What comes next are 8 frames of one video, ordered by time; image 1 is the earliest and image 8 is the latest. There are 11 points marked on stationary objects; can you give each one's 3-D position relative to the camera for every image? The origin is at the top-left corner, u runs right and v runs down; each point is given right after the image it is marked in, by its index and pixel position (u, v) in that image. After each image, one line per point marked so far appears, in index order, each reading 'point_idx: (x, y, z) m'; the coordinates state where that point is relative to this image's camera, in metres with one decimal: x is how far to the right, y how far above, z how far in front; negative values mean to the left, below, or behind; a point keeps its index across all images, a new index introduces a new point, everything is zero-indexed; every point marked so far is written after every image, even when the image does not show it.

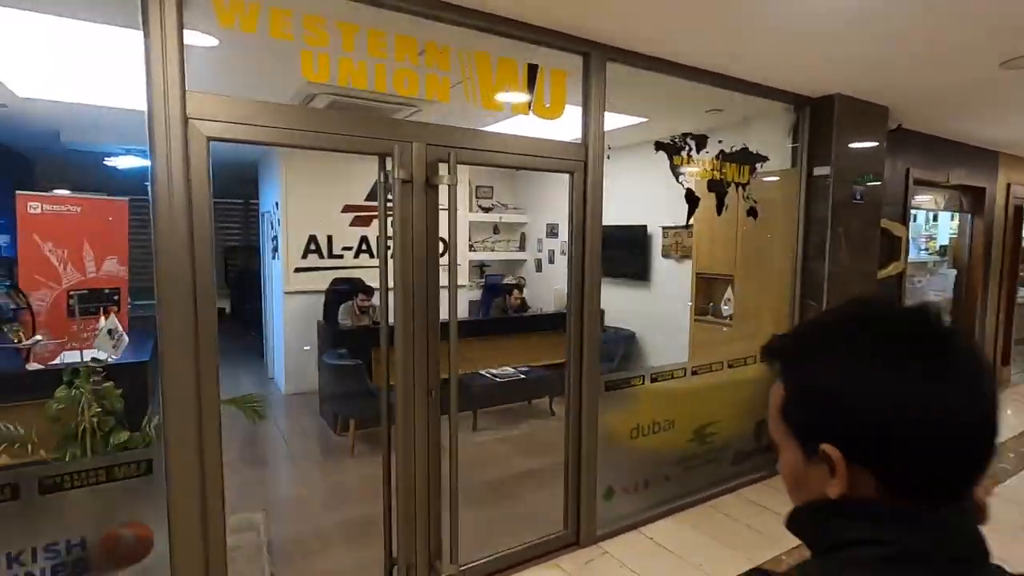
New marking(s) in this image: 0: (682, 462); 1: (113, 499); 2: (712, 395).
0: (+0.9, -1.0, +3.2) m
1: (-1.3, -0.7, +1.8) m
2: (+1.1, -0.6, +3.3) m
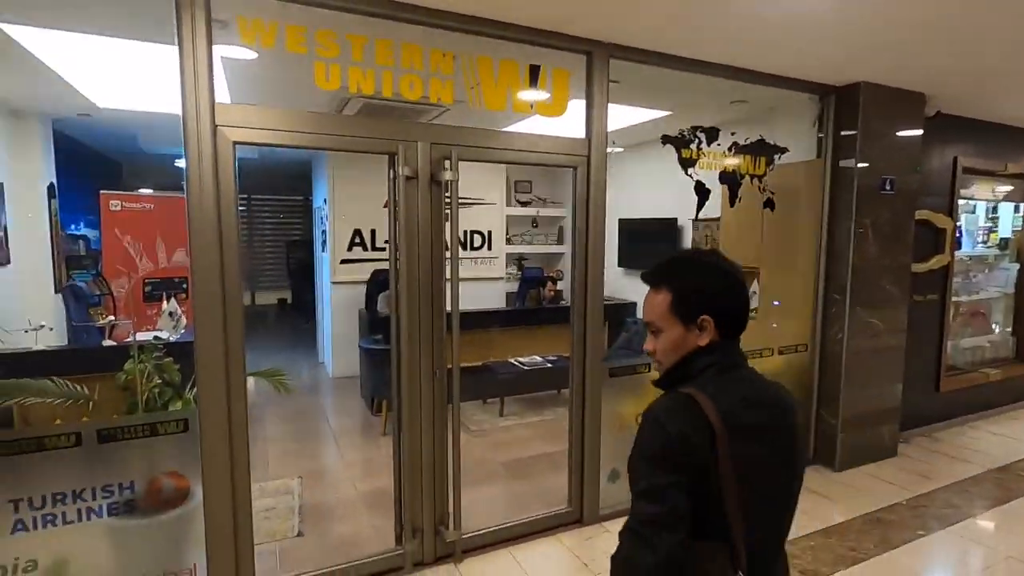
0: (+1.0, -0.9, +3.3) m
1: (-1.3, -0.6, +2.2) m
2: (+1.2, -0.6, +3.4) m
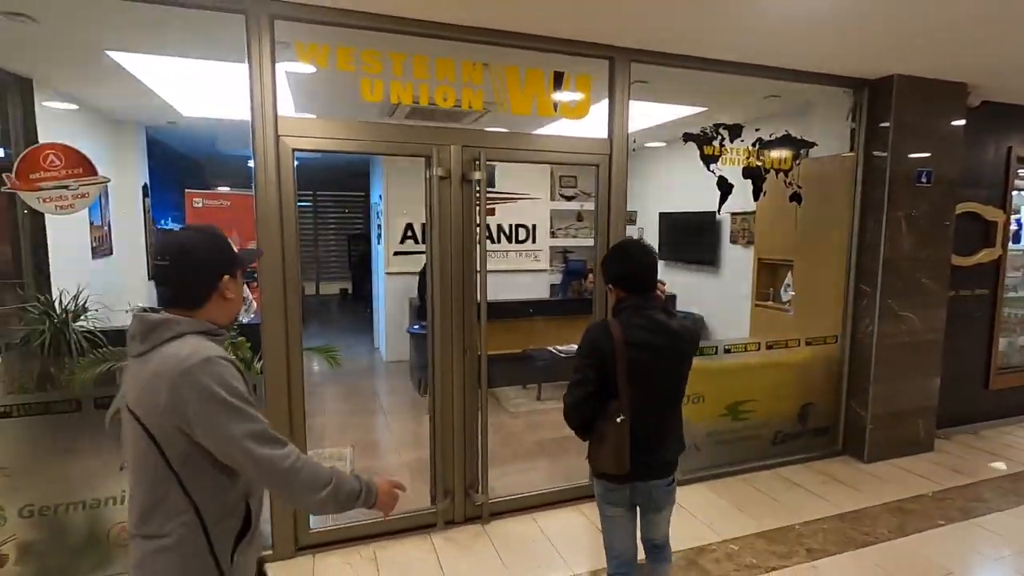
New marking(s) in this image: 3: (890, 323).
0: (+1.2, -0.9, +3.4) m
1: (-1.3, -0.5, +2.6) m
2: (+1.4, -0.5, +3.5) m
3: (+2.3, -0.2, +3.6) m
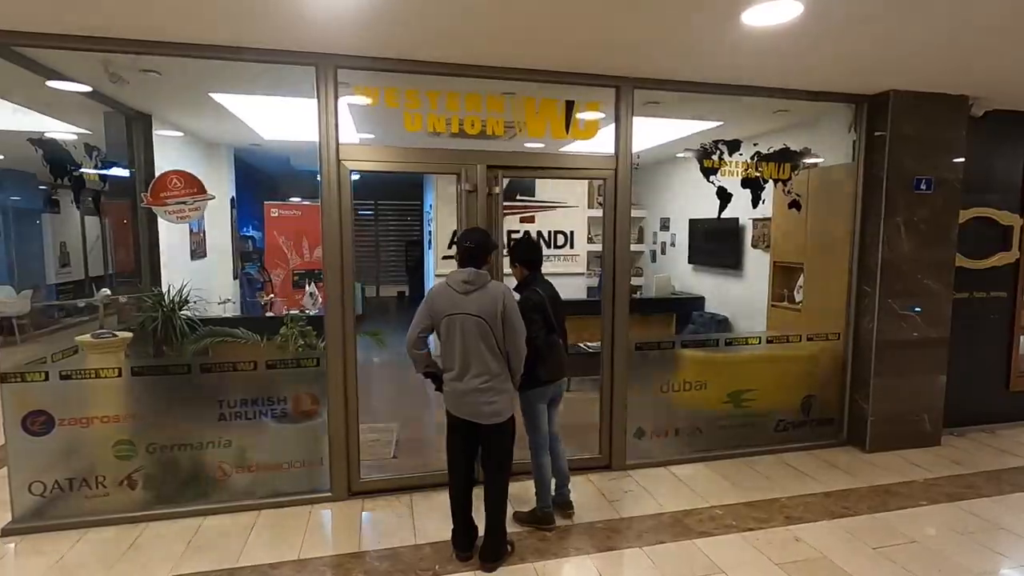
0: (+1.3, -0.9, +3.8) m
1: (-1.2, -0.5, +3.2) m
2: (+1.6, -0.5, +3.8) m
3: (+2.5, -0.2, +3.8) m
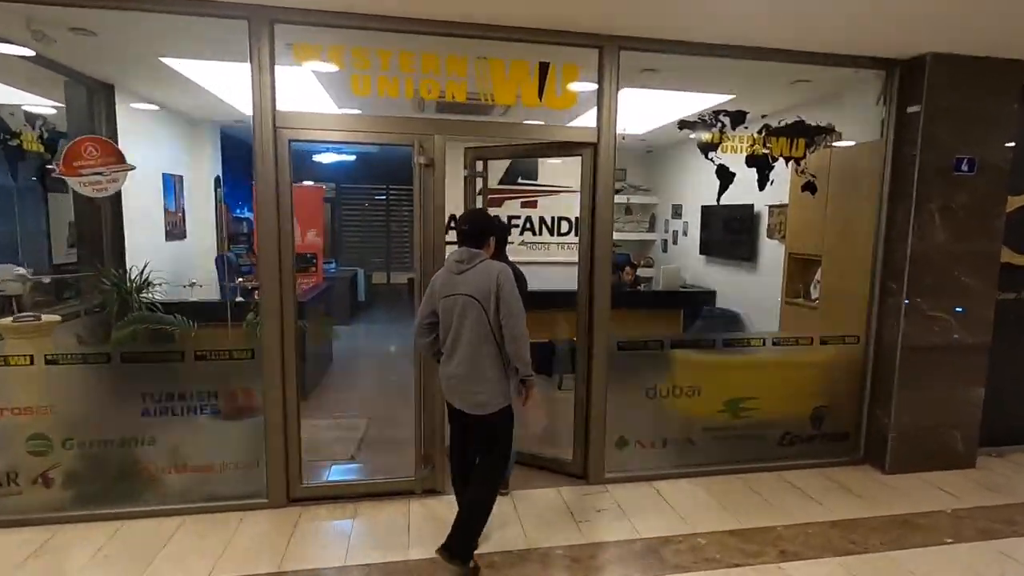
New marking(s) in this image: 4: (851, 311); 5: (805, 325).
0: (+1.1, -0.8, +3.4) m
1: (-1.4, -0.4, +2.9) m
2: (+1.4, -0.5, +3.4) m
3: (+2.3, -0.2, +3.3) m
4: (+2.0, -0.1, +3.5) m
5: (+1.7, -0.2, +3.4) m
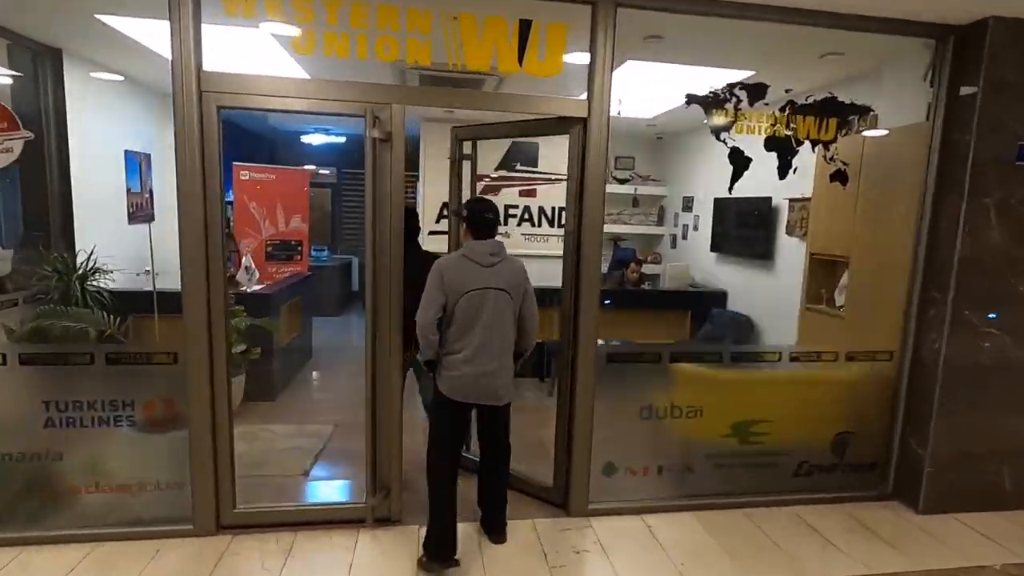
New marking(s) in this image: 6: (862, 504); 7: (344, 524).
0: (+1.0, -0.8, +2.9) m
1: (-1.5, -0.4, +2.5) m
2: (+1.3, -0.5, +2.9) m
3: (+2.2, -0.2, +2.8) m
4: (+1.9, -0.2, +3.0) m
5: (+1.6, -0.3, +3.0) m
6: (+1.8, -1.1, +3.0) m
7: (-0.8, -1.1, +2.6) m
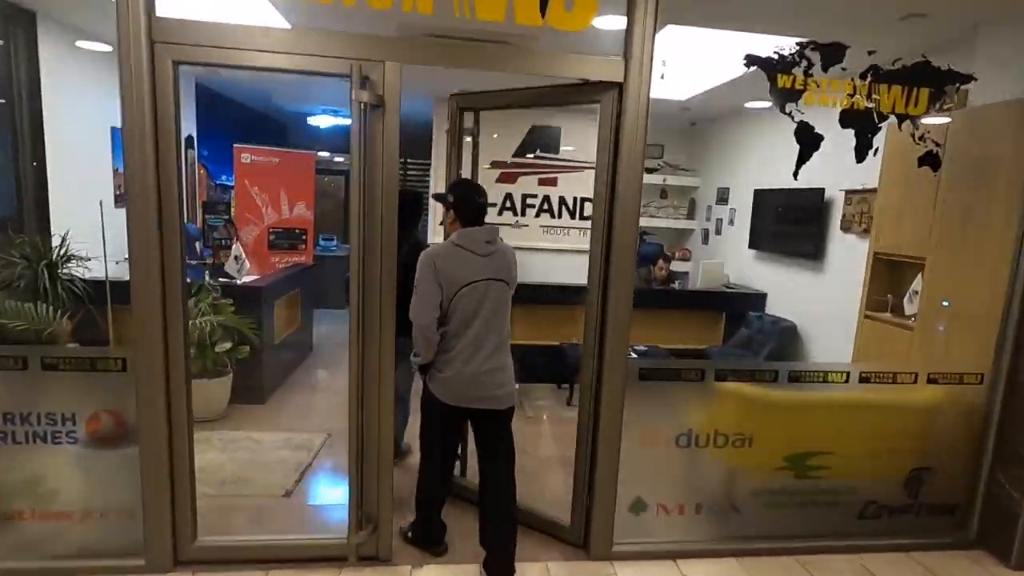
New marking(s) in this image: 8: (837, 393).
0: (+1.1, -0.9, +2.5) m
1: (-1.5, -0.4, +2.1) m
2: (+1.4, -0.5, +2.4) m
3: (+2.3, -0.3, +2.3) m
4: (+2.0, -0.2, +2.5) m
5: (+1.7, -0.3, +2.5) m
6: (+1.8, -1.1, +2.5) m
7: (-0.7, -1.0, +2.2) m
8: (+1.4, -0.4, +2.4) m
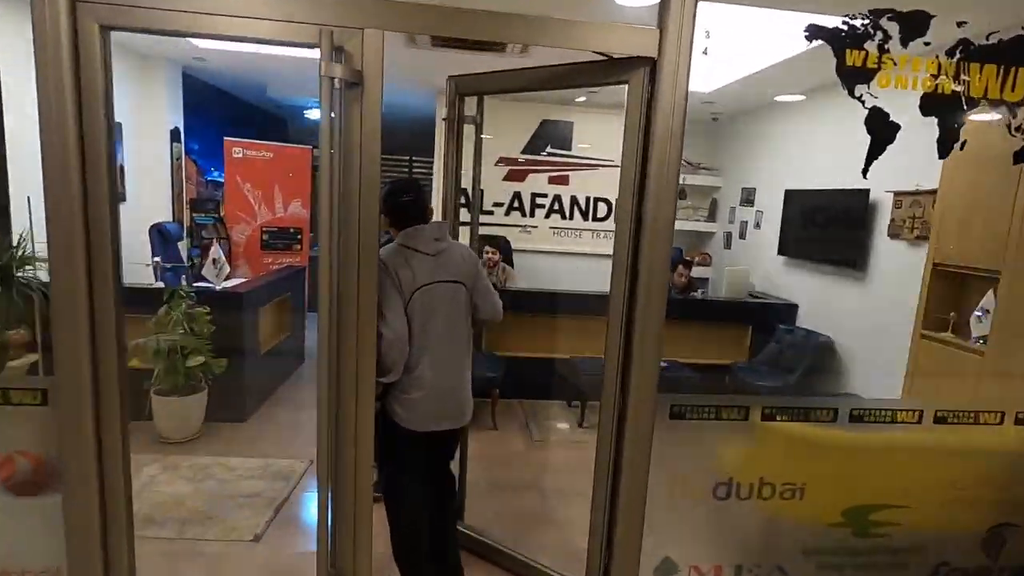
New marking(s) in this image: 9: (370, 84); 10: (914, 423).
0: (+1.1, -0.9, +2.1) m
1: (-1.5, -0.4, +1.7) m
2: (+1.4, -0.6, +2.1) m
3: (+2.3, -0.4, +1.9) m
4: (+2.0, -0.3, +2.1) m
5: (+1.7, -0.4, +2.1) m
6: (+1.9, -1.2, +2.1) m
7: (-0.7, -1.1, +1.9) m
8: (+1.4, -0.5, +2.0) m
9: (-0.4, +0.6, +1.6) m
10: (+1.4, -0.5, +2.0) m
